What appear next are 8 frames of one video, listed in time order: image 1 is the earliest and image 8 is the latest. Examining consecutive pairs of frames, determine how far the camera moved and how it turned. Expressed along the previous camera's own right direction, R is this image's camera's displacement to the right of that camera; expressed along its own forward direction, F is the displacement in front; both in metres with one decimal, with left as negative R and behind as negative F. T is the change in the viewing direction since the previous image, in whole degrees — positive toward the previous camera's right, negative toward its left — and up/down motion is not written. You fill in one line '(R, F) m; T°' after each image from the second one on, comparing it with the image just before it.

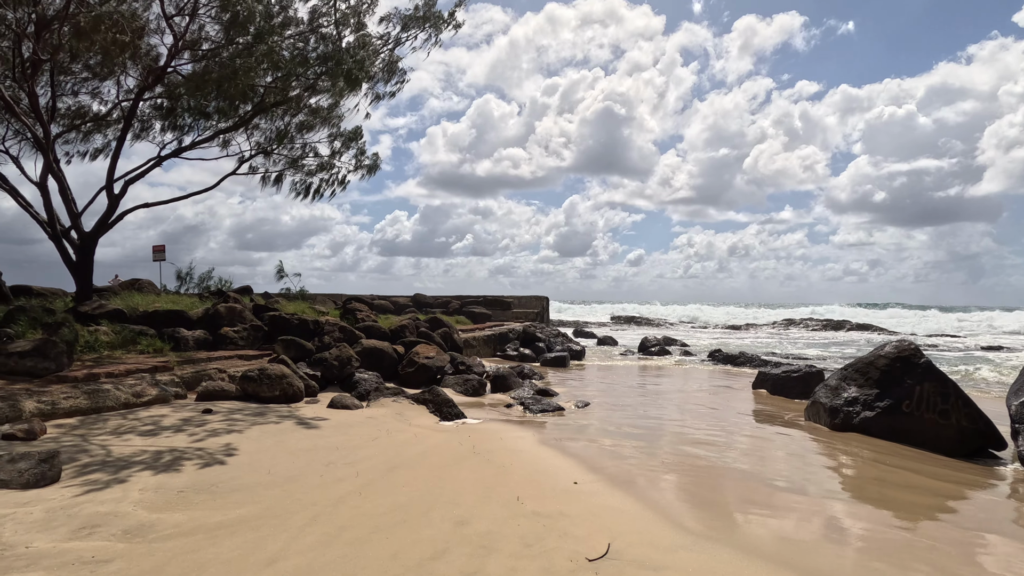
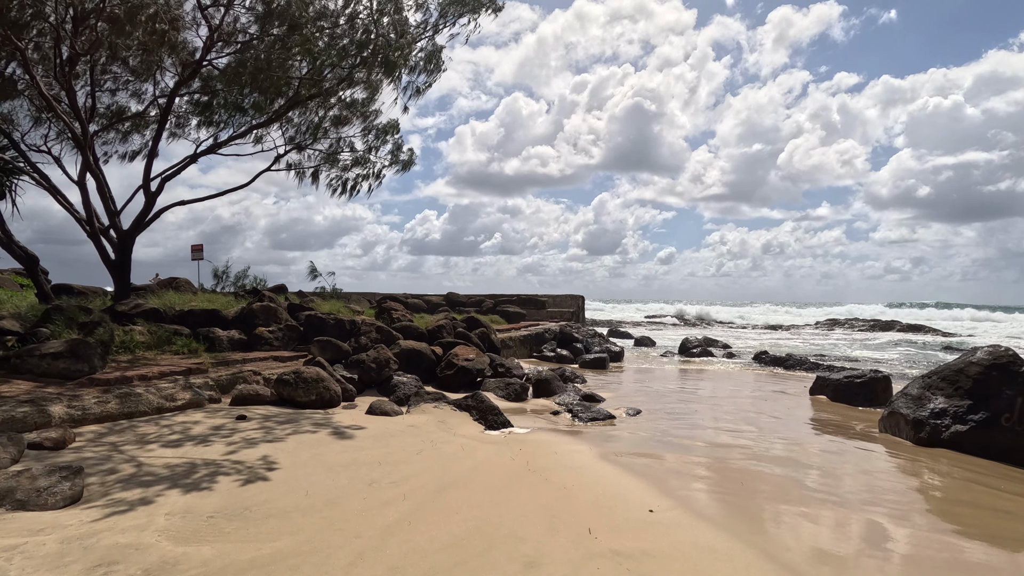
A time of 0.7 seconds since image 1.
(-0.3, +0.5) m; -3°
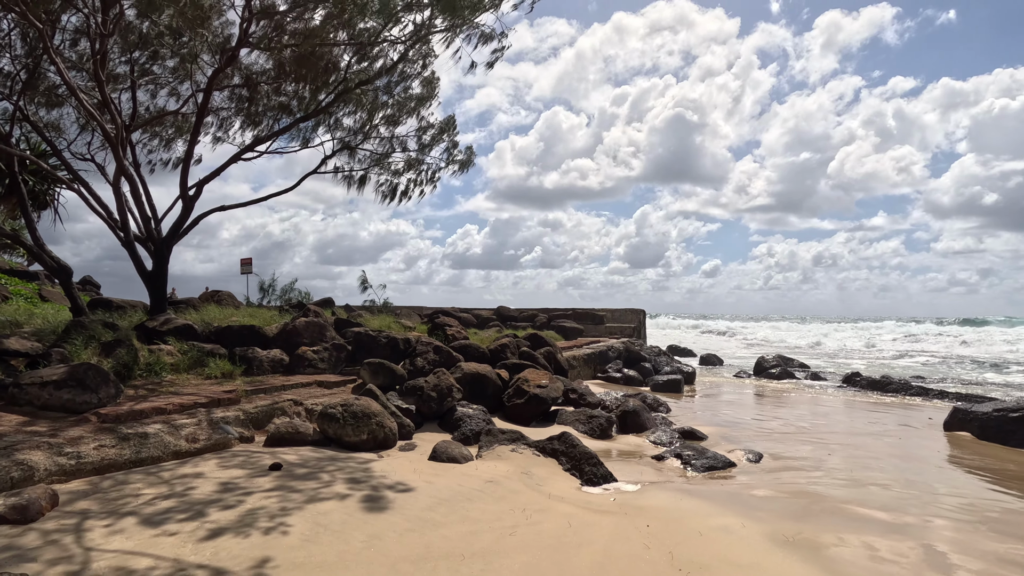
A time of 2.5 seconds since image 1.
(-0.6, +1.5) m; -4°
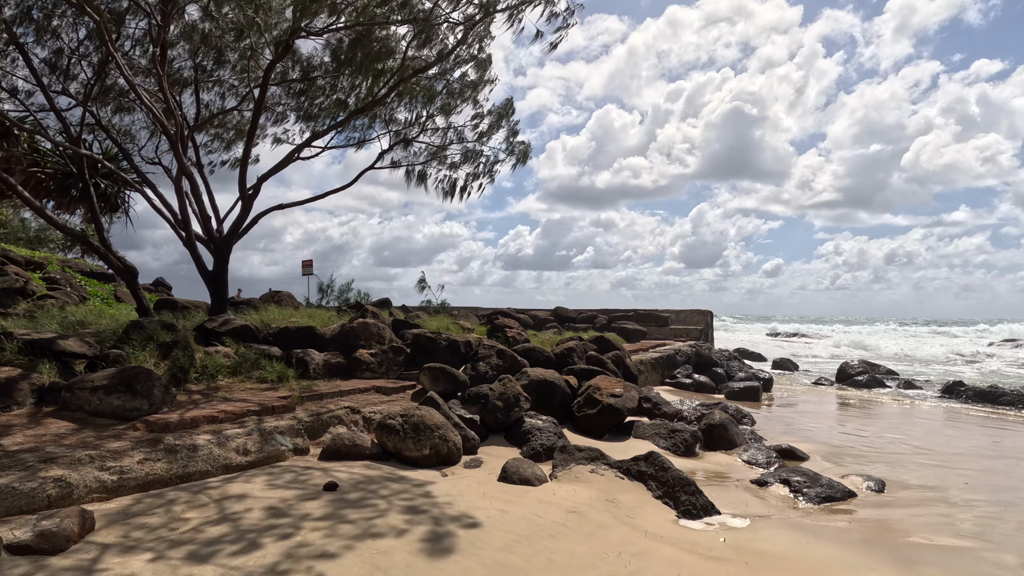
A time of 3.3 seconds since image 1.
(-0.3, +0.7) m; -6°
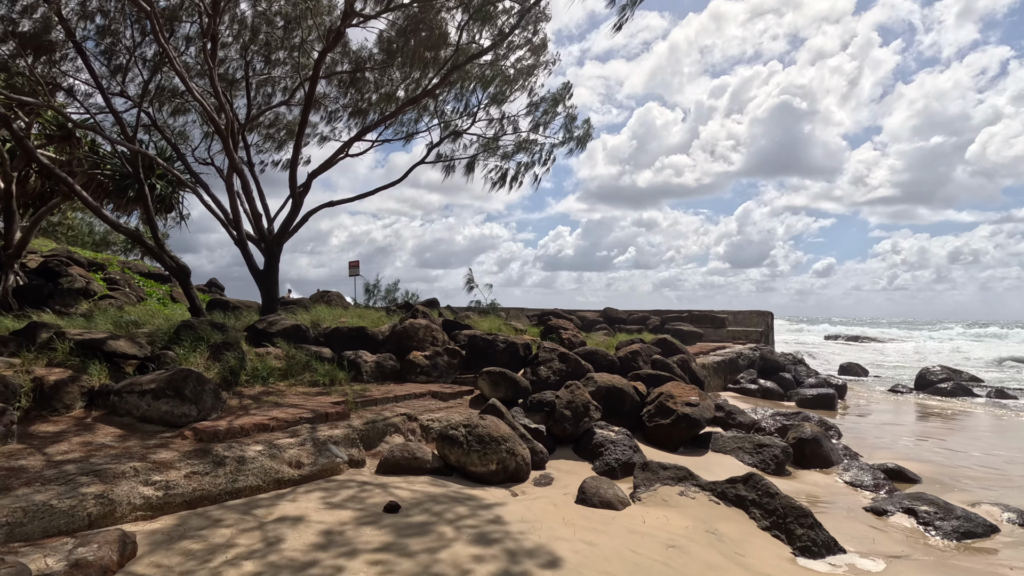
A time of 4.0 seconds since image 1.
(-0.3, +0.5) m; -4°
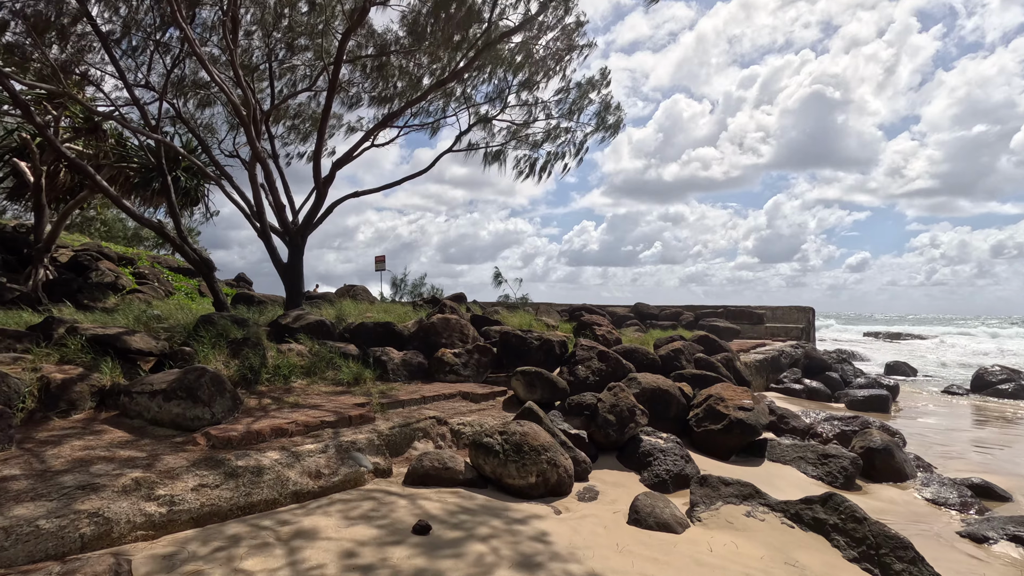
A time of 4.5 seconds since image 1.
(-0.1, +0.5) m; -3°
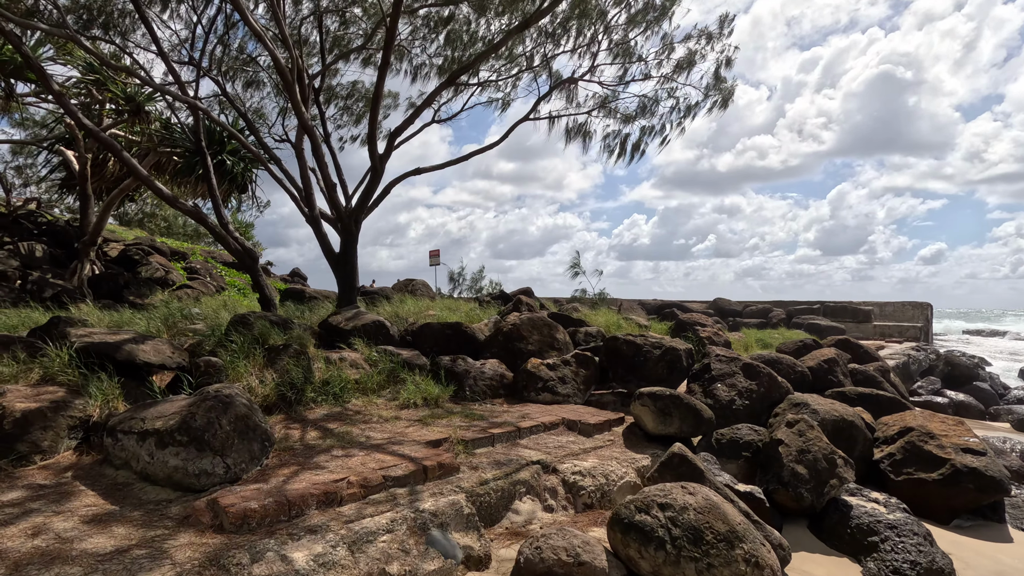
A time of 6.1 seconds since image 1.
(-0.6, +1.5) m; -5°
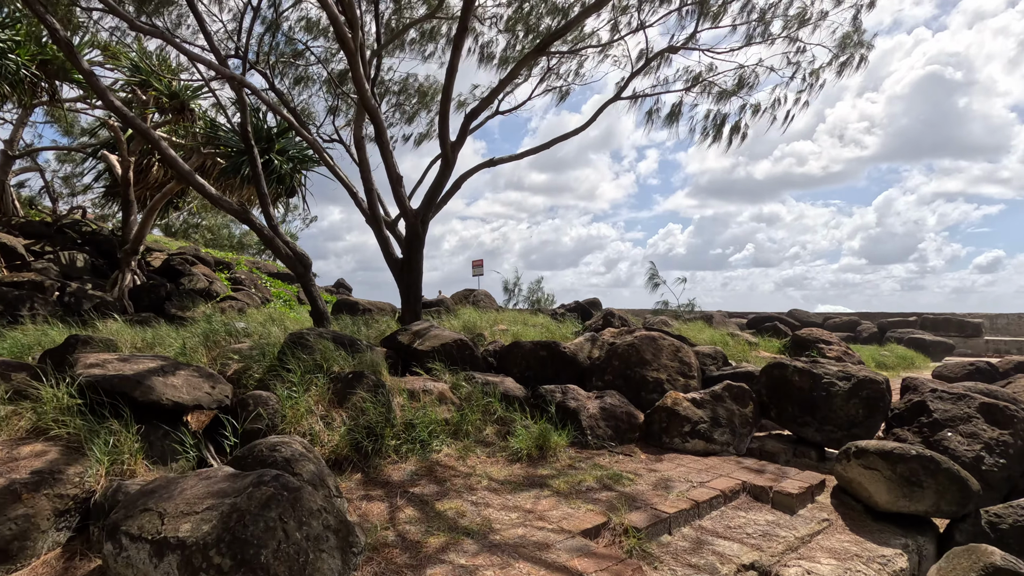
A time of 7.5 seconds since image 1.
(-0.7, +1.2) m; -4°
